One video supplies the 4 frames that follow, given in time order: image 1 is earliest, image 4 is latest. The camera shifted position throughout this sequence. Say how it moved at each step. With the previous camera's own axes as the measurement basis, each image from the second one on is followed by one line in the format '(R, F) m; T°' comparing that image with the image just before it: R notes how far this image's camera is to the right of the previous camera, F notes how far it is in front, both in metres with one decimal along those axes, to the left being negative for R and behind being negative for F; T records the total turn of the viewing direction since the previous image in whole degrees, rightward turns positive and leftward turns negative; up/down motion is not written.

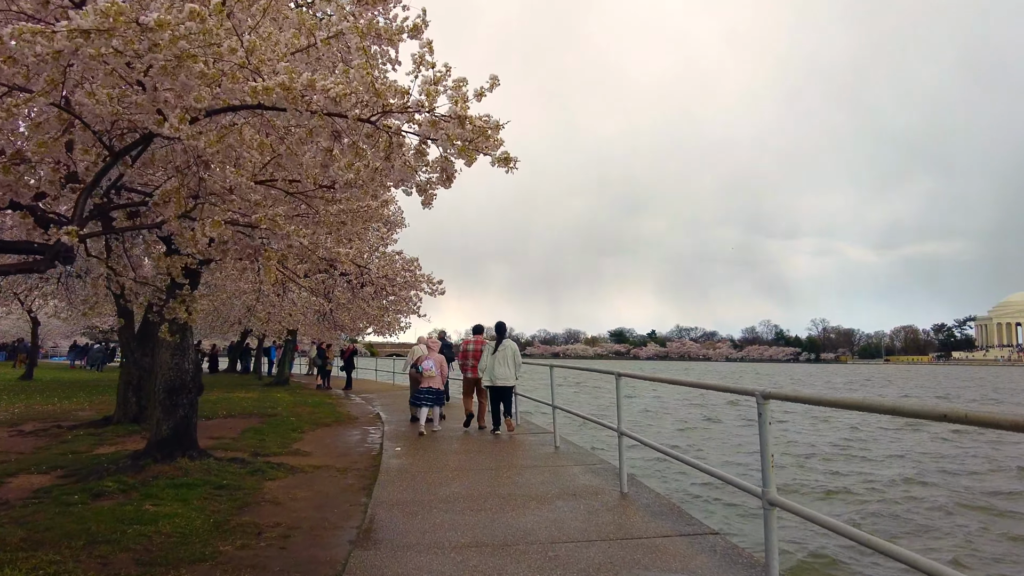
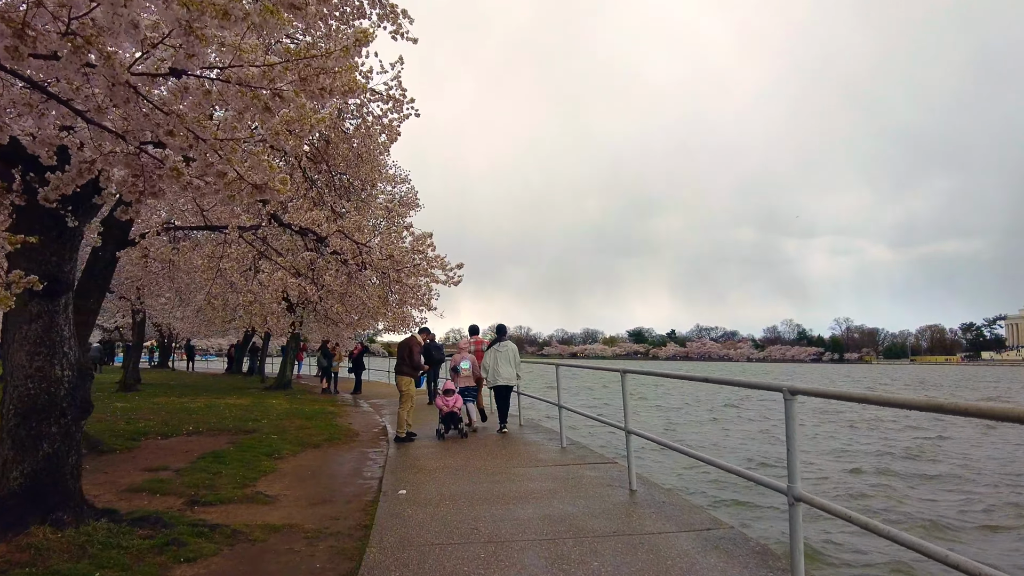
(-0.4, +2.9) m; -2°
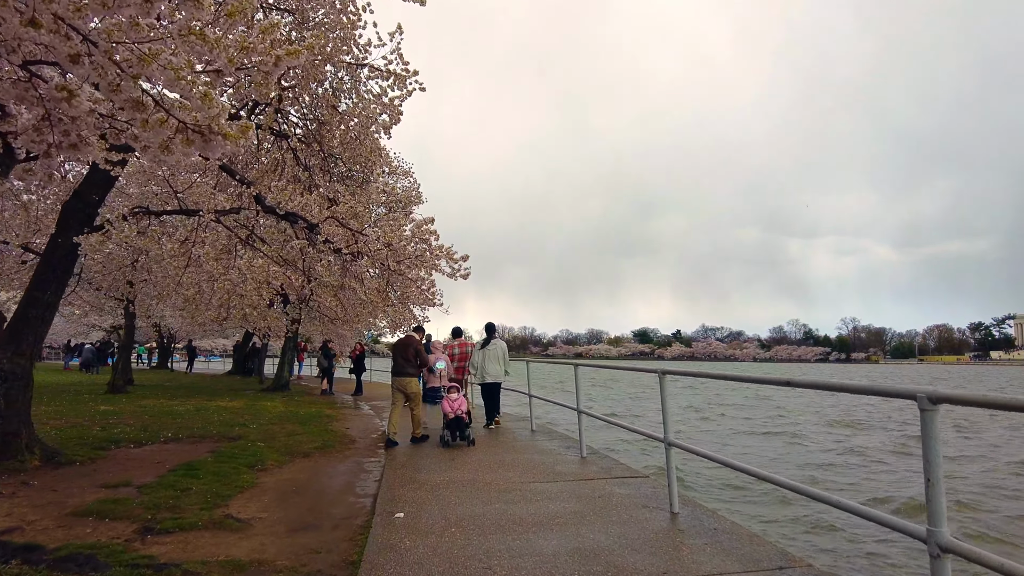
(-0.1, +1.0) m; 0°
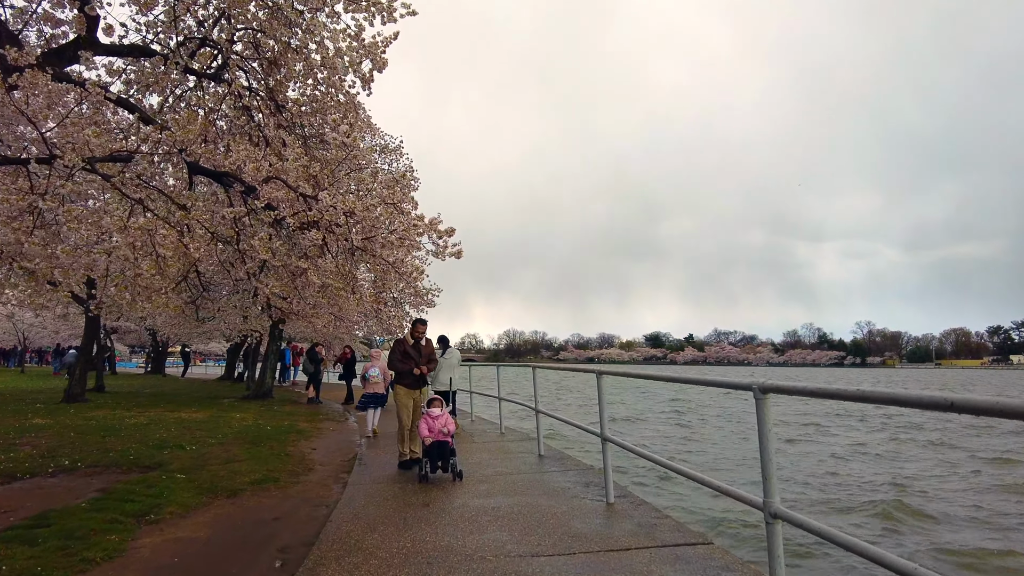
(+0.1, +2.3) m; -1°
